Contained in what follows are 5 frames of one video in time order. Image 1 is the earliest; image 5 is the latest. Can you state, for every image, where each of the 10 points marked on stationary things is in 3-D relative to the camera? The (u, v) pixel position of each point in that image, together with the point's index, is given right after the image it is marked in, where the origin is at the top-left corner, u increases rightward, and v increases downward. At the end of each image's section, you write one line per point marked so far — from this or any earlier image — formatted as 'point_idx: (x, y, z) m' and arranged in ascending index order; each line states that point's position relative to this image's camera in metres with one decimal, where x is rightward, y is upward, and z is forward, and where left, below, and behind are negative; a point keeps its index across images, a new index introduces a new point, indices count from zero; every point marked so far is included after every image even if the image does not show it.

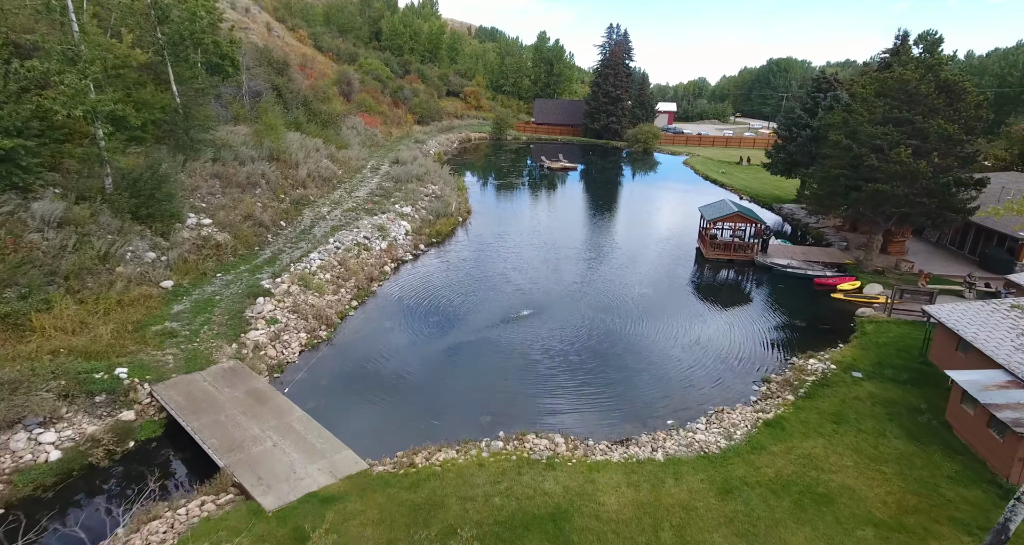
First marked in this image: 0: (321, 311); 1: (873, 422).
0: (-5.9, -1.2, +15.9) m
1: (+7.8, -3.2, +11.1) m
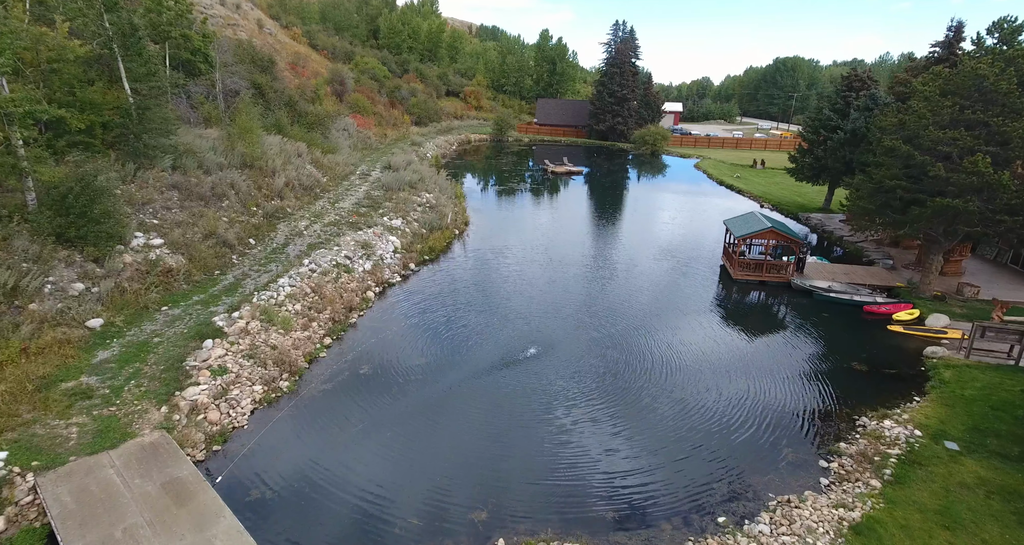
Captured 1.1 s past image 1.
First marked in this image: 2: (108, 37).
0: (-5.8, -2.1, +13.1) m
1: (+7.8, -4.1, +8.3) m
2: (-14.0, +8.2, +17.8) m
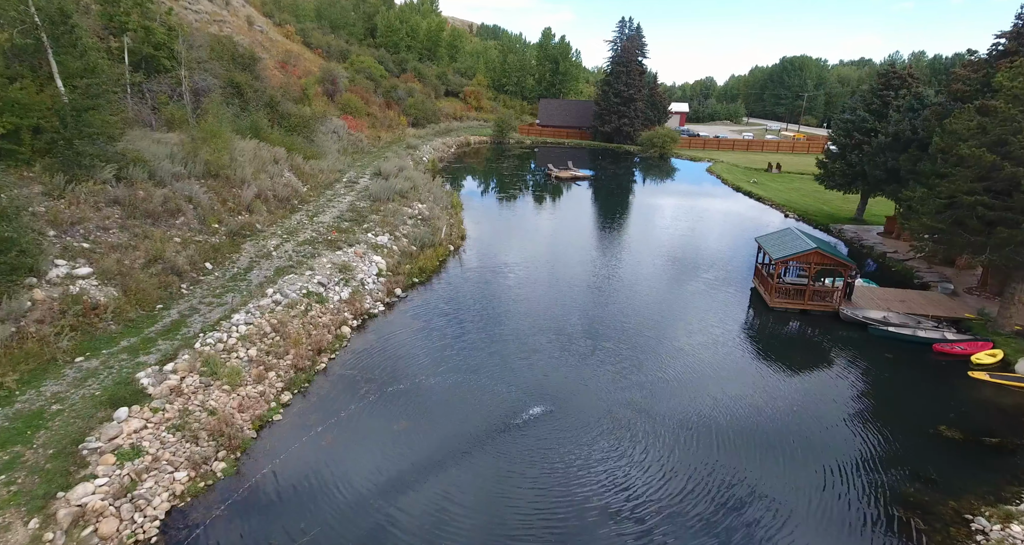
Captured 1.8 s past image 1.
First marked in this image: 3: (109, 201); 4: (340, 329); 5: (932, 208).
0: (-5.8, -3.0, +10.3) m
1: (+7.9, -5.0, +5.5) m
2: (-13.9, +7.3, +15.1) m
3: (-12.1, +2.2, +15.5) m
4: (-5.1, -1.7, +15.2) m
5: (+12.9, +2.0, +15.8) m
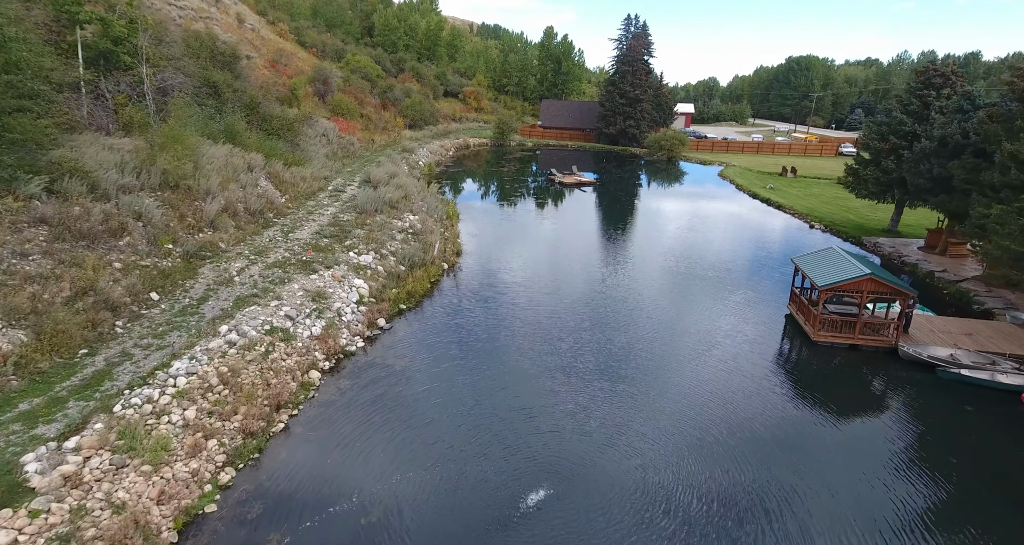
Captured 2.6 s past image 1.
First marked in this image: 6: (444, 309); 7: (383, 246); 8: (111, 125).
0: (-5.8, -3.8, +7.8) m
1: (+7.9, -5.8, +2.9) m
2: (-13.9, +6.4, +12.6) m
3: (-12.1, +1.3, +13.0) m
4: (-5.0, -2.5, +12.7) m
5: (+12.9, +1.1, +13.3) m
6: (-2.3, -1.2, +17.7) m
7: (-5.0, +1.0, +19.9) m
8: (-14.6, +5.4, +18.8) m
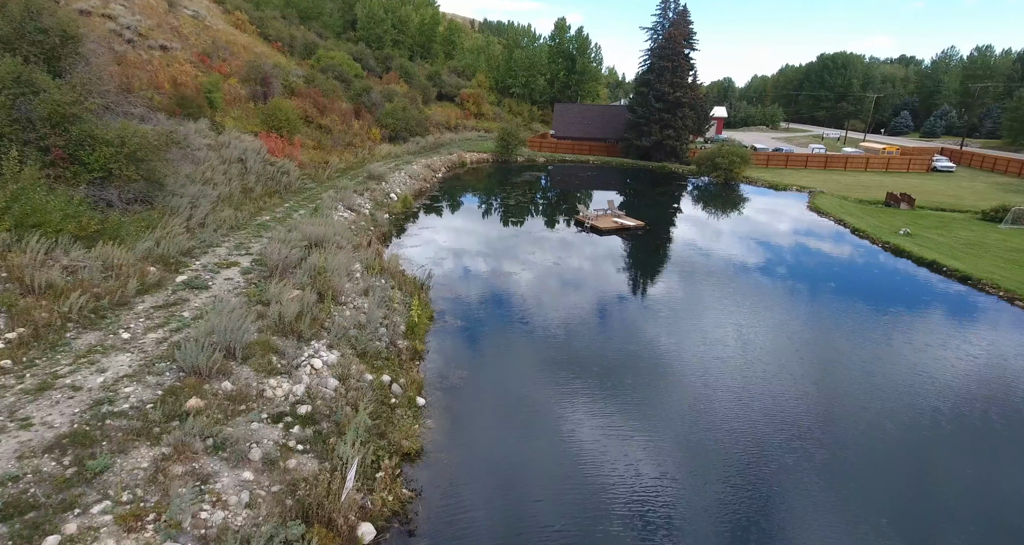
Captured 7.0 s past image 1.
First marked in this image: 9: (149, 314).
0: (-5.4, -8.2, -5.1) m
1: (+8.2, -10.1, -10.2) m
2: (-13.5, +2.0, -0.2) m
3: (-11.7, -3.1, +0.2) m
4: (-4.7, -6.9, -0.2) m
5: (+13.3, -3.2, +0.2) m
6: (-1.9, -5.6, +4.7) m
7: (-4.5, -3.4, +6.9) m
8: (-14.2, +0.9, +6.0) m
9: (-8.2, -0.9, +11.5) m
